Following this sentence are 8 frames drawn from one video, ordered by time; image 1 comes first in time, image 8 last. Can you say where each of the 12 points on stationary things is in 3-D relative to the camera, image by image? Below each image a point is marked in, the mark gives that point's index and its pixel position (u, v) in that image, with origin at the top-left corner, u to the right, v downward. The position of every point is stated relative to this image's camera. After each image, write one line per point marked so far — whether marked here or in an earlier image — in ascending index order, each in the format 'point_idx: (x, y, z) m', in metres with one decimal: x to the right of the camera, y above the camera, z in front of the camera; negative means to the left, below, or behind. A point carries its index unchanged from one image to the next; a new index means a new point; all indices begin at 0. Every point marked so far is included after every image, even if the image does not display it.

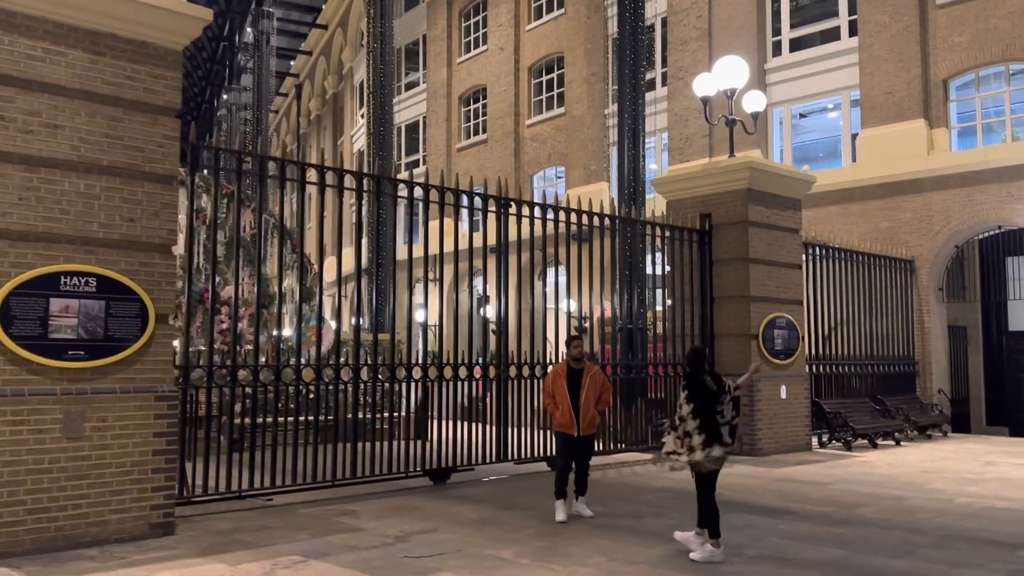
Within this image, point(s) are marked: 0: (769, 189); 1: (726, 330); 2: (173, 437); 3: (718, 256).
0: (+3.3, +1.3, +11.3) m
1: (+2.7, -0.5, +11.2) m
2: (-2.3, -1.0, +5.9) m
3: (+2.7, +0.4, +11.4) m
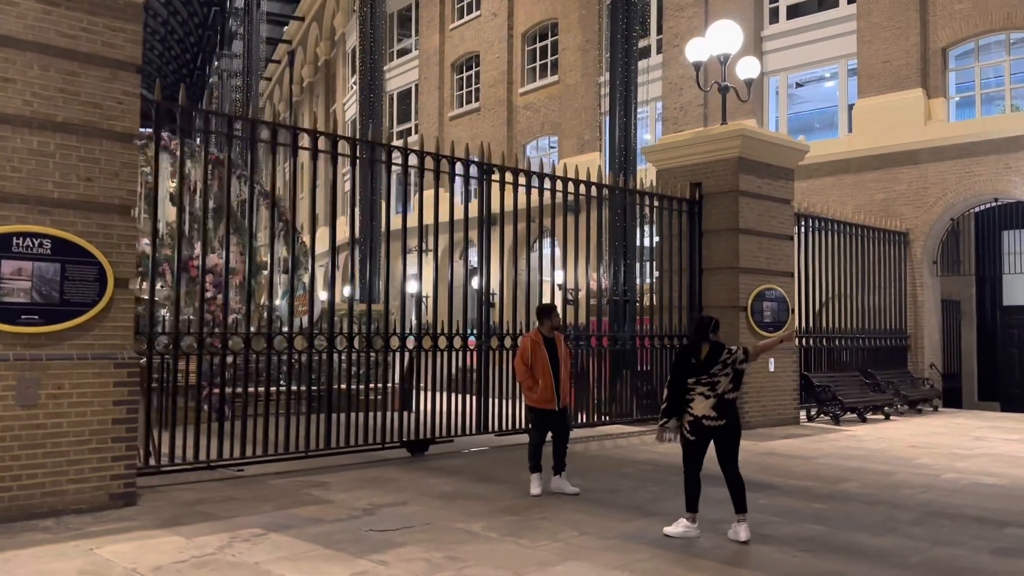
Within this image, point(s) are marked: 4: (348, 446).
0: (+3.2, +1.7, +11.0) m
1: (+2.6, -0.2, +11.0) m
2: (-2.5, -0.8, +5.7) m
3: (+2.5, +0.8, +11.1) m
4: (-1.4, -1.4, +7.5) m
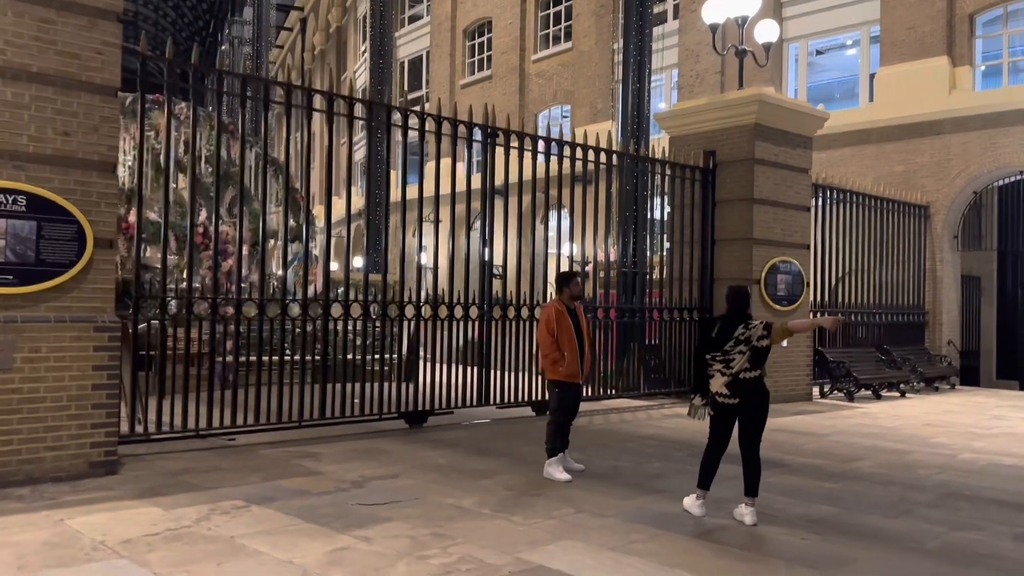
0: (+3.3, +2.0, +10.7) m
1: (+2.6, +0.2, +10.7) m
2: (-2.5, -0.5, +5.5) m
3: (+2.6, +1.1, +10.8) m
4: (-1.4, -1.1, +7.3) m
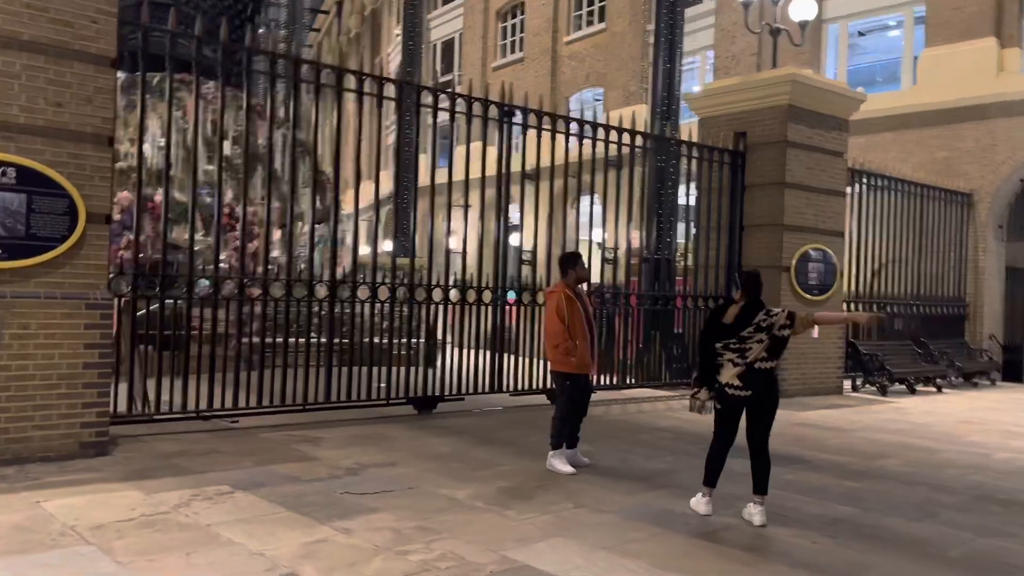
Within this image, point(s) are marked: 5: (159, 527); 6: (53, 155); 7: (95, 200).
0: (+3.5, +2.1, +10.2) m
1: (+2.9, +0.3, +10.3) m
2: (-2.5, -0.4, +5.3) m
3: (+2.9, +1.3, +10.4) m
4: (-1.3, -0.9, +7.1) m
5: (-1.6, -1.1, +3.9) m
6: (-2.7, +0.8, +5.1) m
7: (-2.5, +0.5, +5.3) m
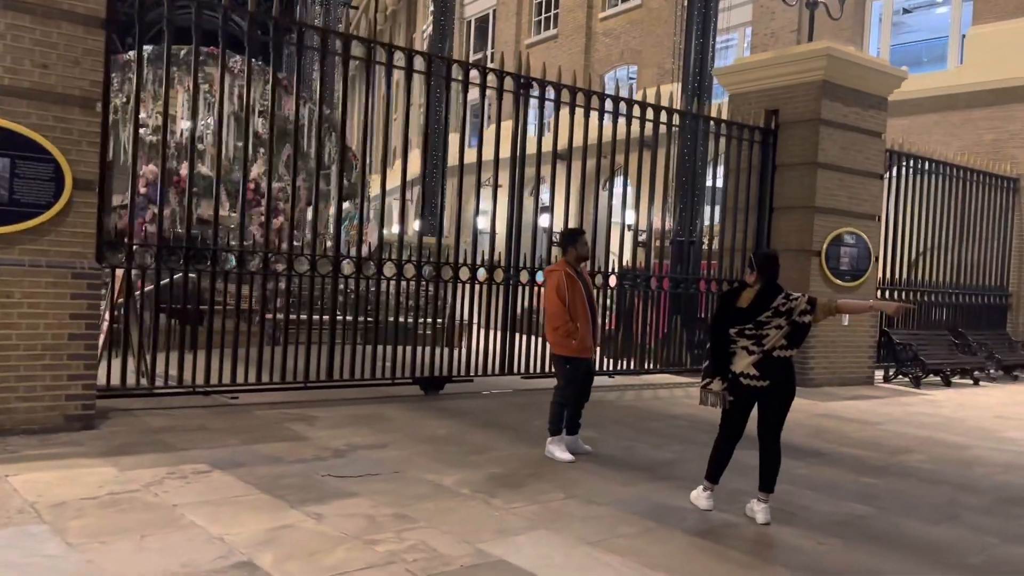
0: (+3.8, +2.3, +9.8) m
1: (+3.1, +0.5, +9.9) m
2: (-2.5, -0.2, +5.2) m
3: (+3.1, +1.5, +10.0) m
4: (-1.3, -0.7, +6.9) m
5: (-1.7, -0.9, +3.7) m
6: (-2.7, +1.0, +4.9) m
7: (-2.5, +0.7, +5.1) m
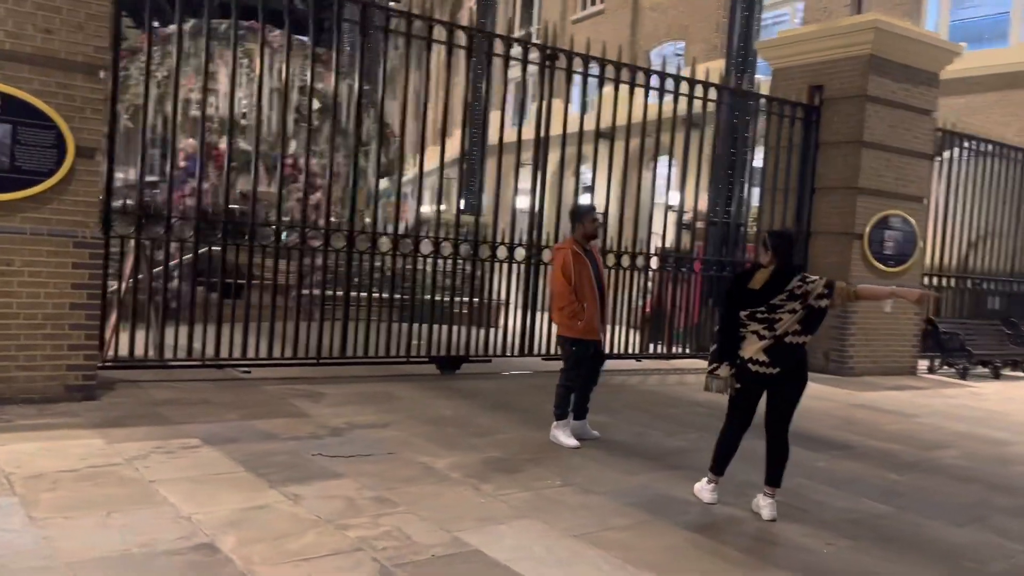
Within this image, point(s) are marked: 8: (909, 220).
0: (+4.1, +2.5, +9.3) m
1: (+3.4, +0.7, +9.5) m
2: (-2.4, 0.0, +5.1) m
3: (+3.4, +1.6, +9.6) m
4: (-1.1, -0.5, +6.8) m
5: (-1.7, -0.8, +3.6) m
6: (-2.6, +1.1, +4.9) m
7: (-2.5, +0.9, +5.0) m
8: (+4.4, +0.7, +9.6) m
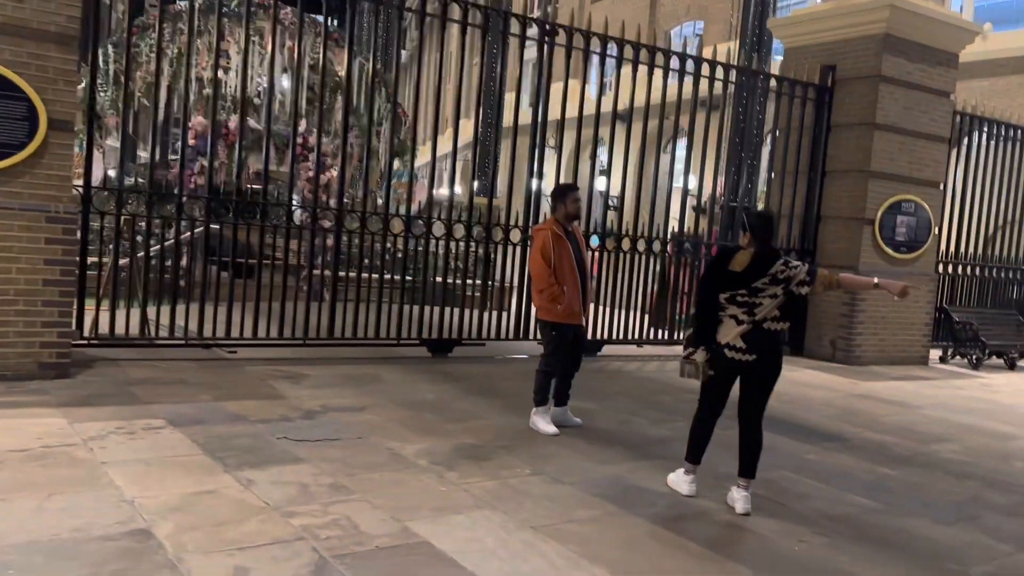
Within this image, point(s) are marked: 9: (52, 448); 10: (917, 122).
0: (+4.1, +2.6, +9.0) m
1: (+3.4, +0.8, +9.2) m
2: (-2.5, +0.1, +5.0) m
3: (+3.5, +1.8, +9.3) m
4: (-1.2, -0.4, +6.7) m
5: (-1.9, -0.7, +3.5) m
6: (-2.7, +1.3, +4.8) m
7: (-2.5, +1.0, +4.9) m
8: (+4.4, +0.9, +9.3) m
9: (-1.9, -0.7, +3.7) m
10: (+4.2, +1.7, +9.1) m
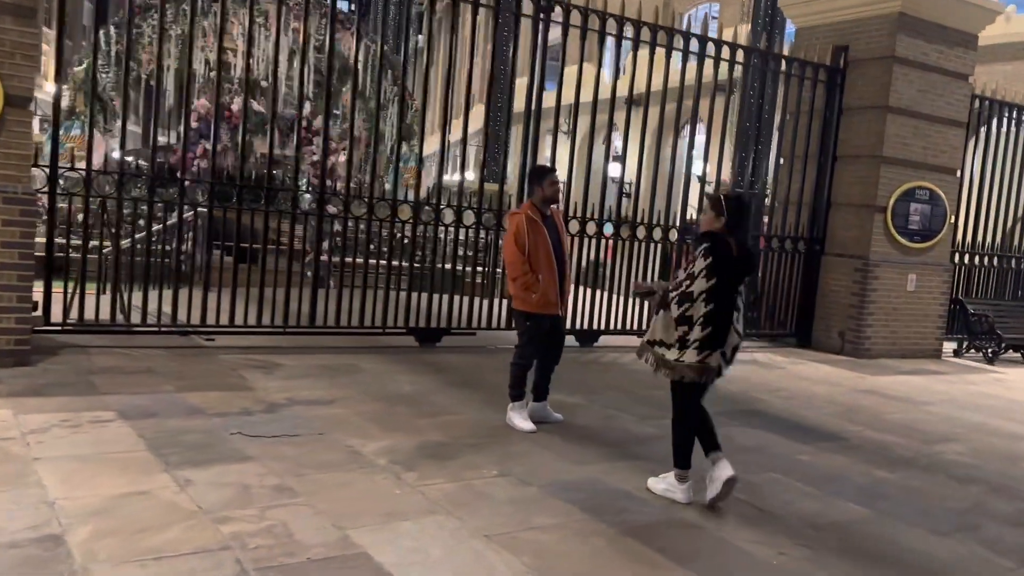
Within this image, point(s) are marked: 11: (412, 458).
0: (+4.1, +2.7, +8.6) m
1: (+3.4, +0.9, +8.9) m
2: (-2.6, +0.2, +4.8) m
3: (+3.4, +1.9, +8.9) m
4: (-1.3, -0.3, +6.4) m
5: (-2.0, -0.6, +3.3) m
6: (-2.8, +1.4, +4.5) m
7: (-2.7, +1.1, +4.7) m
8: (+4.4, +1.0, +8.9) m
9: (-2.1, -0.6, +3.5) m
10: (+4.2, +1.8, +8.8) m
11: (-0.4, -0.7, +3.8) m
